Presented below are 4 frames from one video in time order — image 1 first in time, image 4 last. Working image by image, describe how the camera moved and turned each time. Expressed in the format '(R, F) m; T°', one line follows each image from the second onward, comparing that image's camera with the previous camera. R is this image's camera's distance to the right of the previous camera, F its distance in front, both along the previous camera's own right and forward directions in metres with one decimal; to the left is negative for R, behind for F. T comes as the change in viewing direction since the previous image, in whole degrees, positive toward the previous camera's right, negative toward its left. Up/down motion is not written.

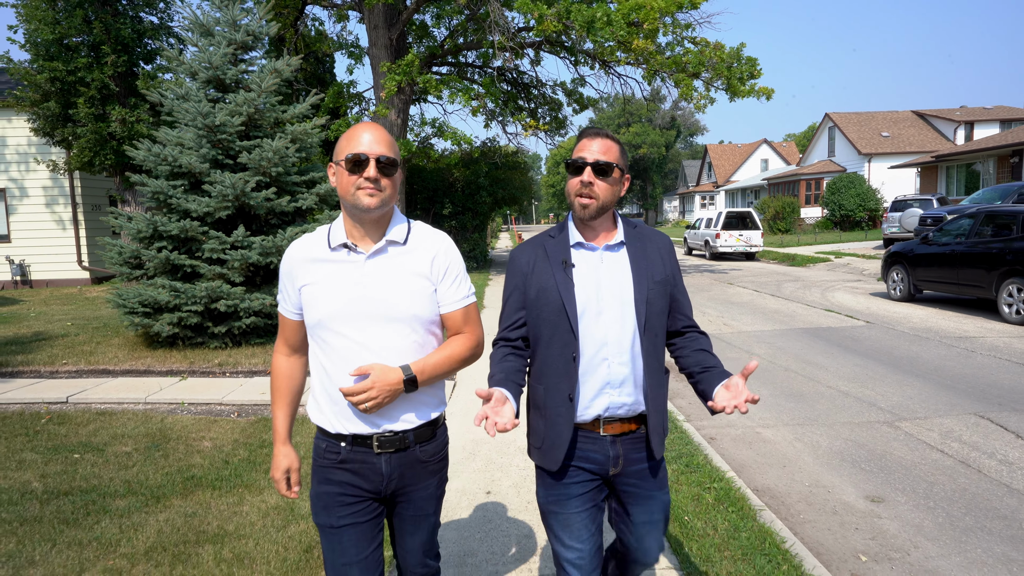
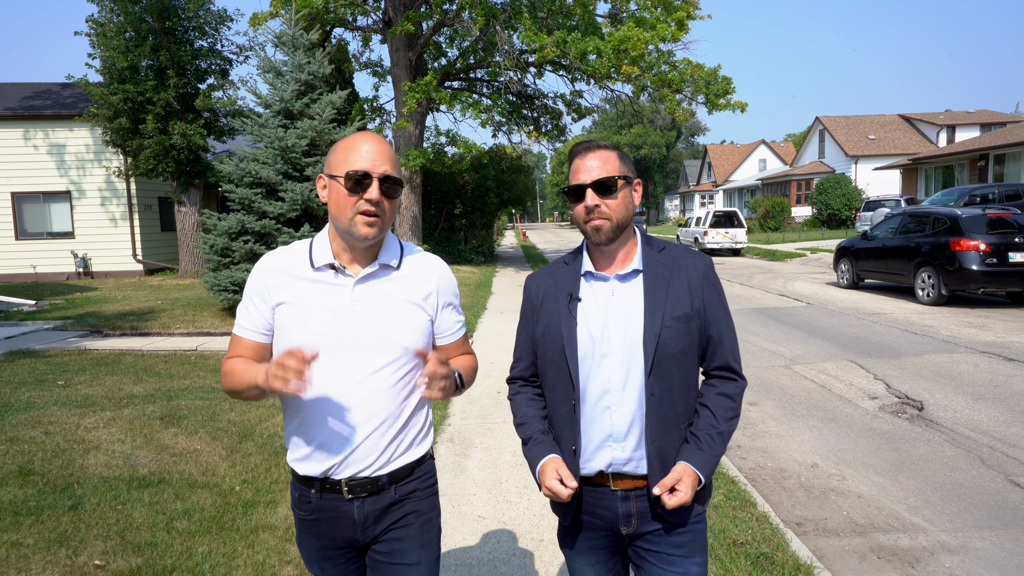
(0.0, -2.3) m; 0°
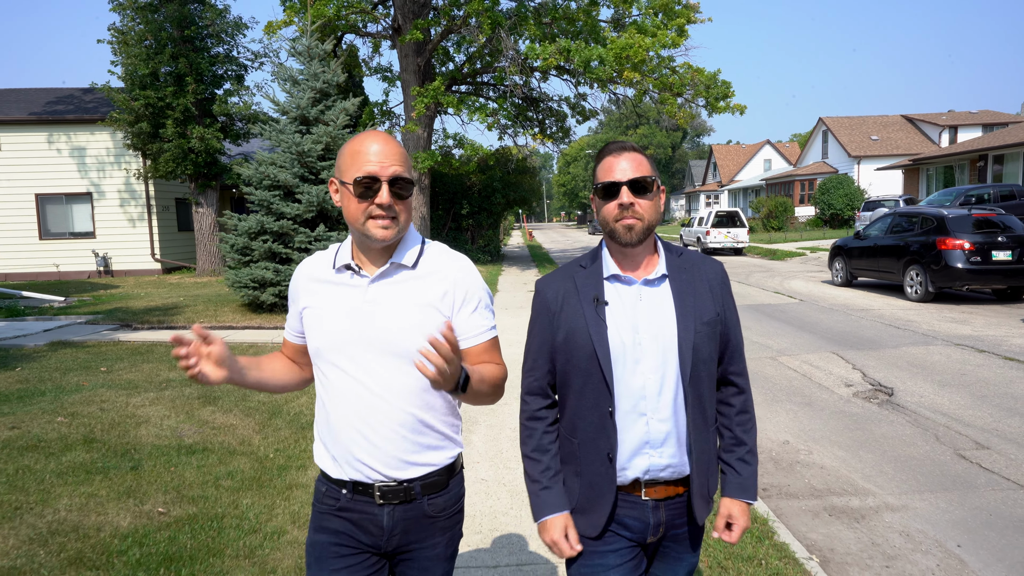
(+0.1, -0.6) m; -1°
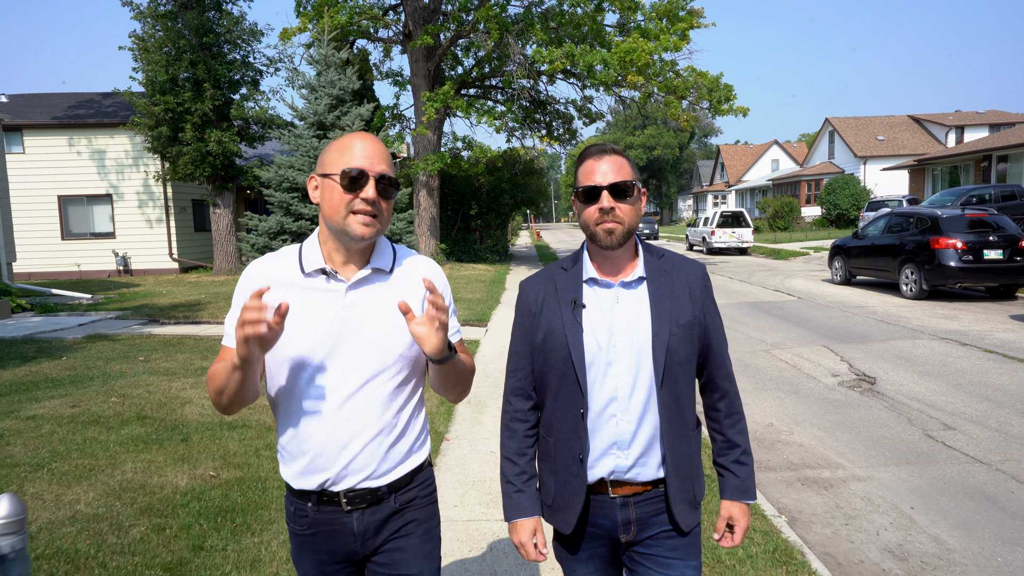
(0.0, -0.5) m; -1°
